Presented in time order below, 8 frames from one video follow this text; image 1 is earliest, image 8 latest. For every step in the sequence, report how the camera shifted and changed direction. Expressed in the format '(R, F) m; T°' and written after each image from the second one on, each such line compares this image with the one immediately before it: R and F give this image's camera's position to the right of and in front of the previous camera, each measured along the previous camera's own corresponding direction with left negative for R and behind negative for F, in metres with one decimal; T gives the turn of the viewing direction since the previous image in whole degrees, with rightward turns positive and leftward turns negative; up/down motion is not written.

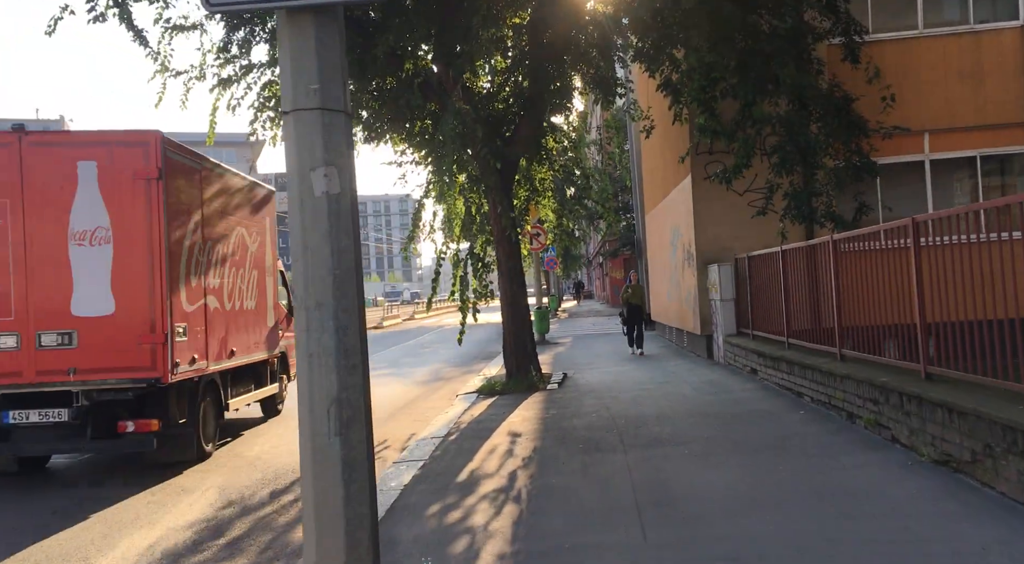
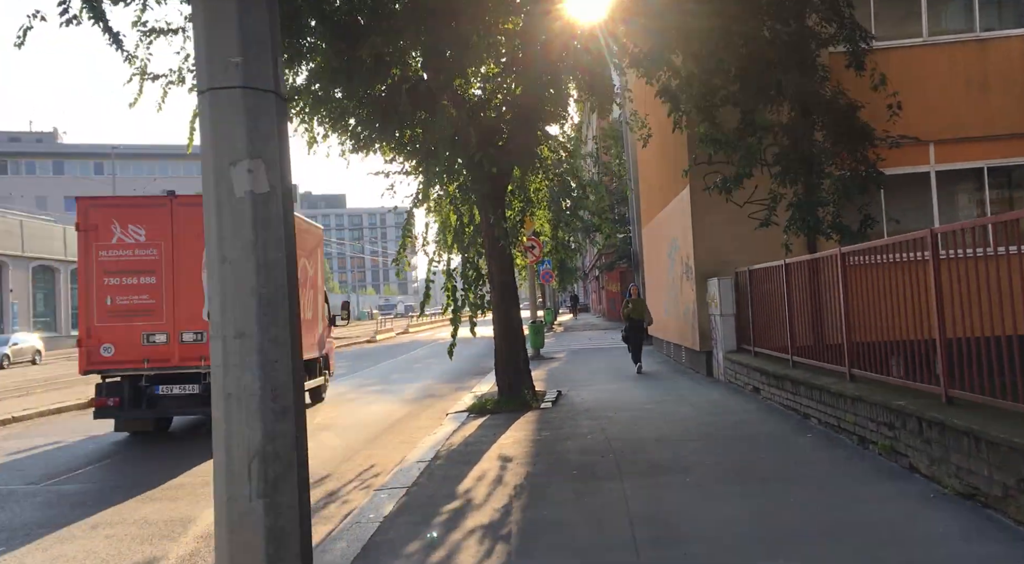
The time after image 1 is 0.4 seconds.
(+0.1, +0.4) m; 0°
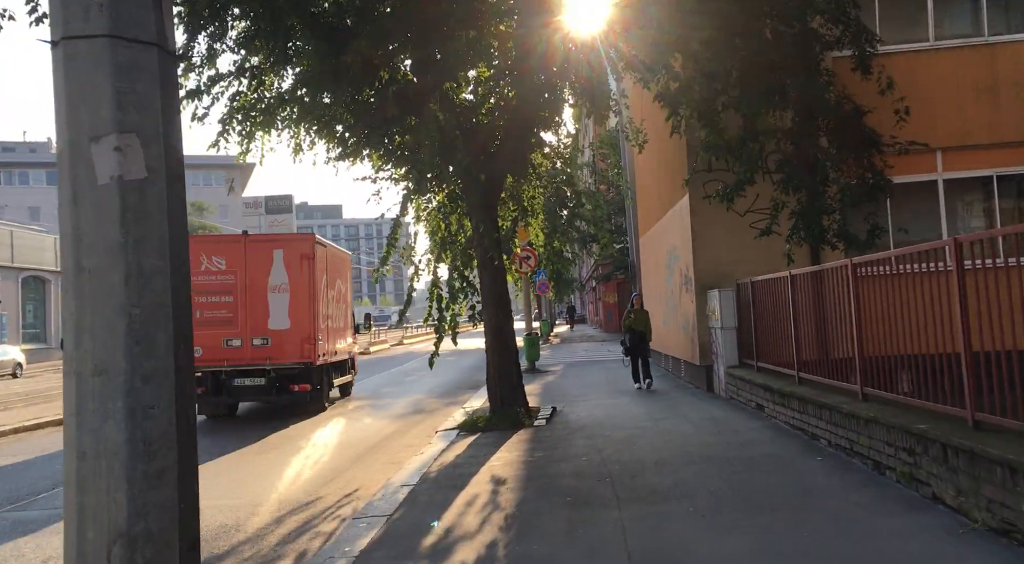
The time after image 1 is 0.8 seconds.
(+0.1, +0.4) m; 0°
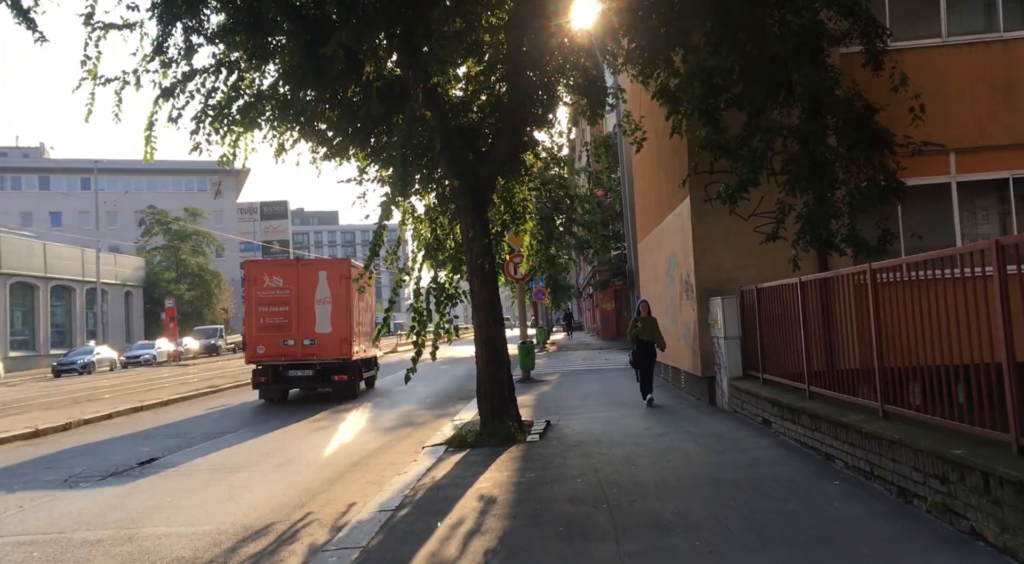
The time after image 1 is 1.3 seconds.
(+0.1, +0.6) m; 0°
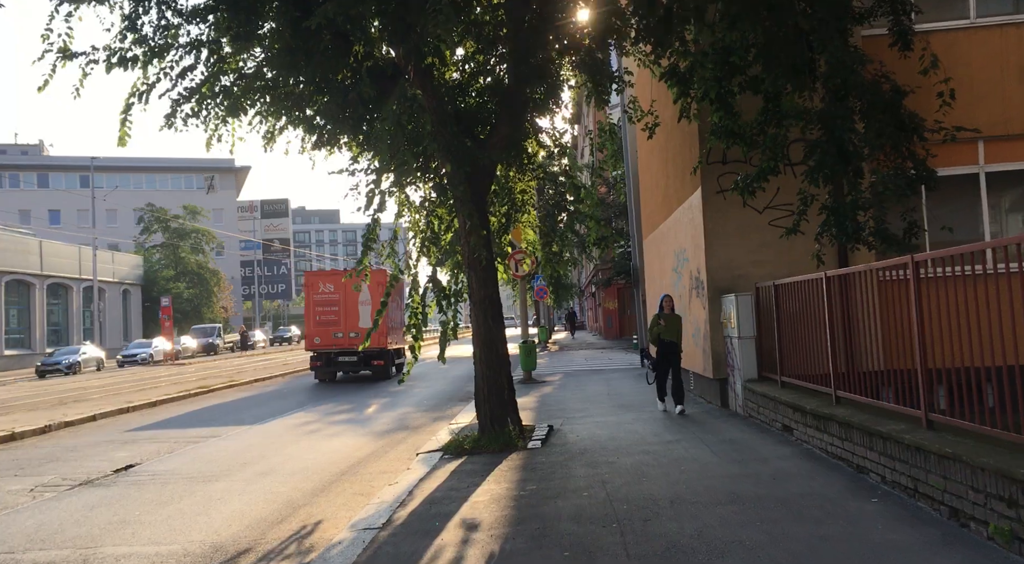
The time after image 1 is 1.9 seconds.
(0.0, +0.6) m; 0°
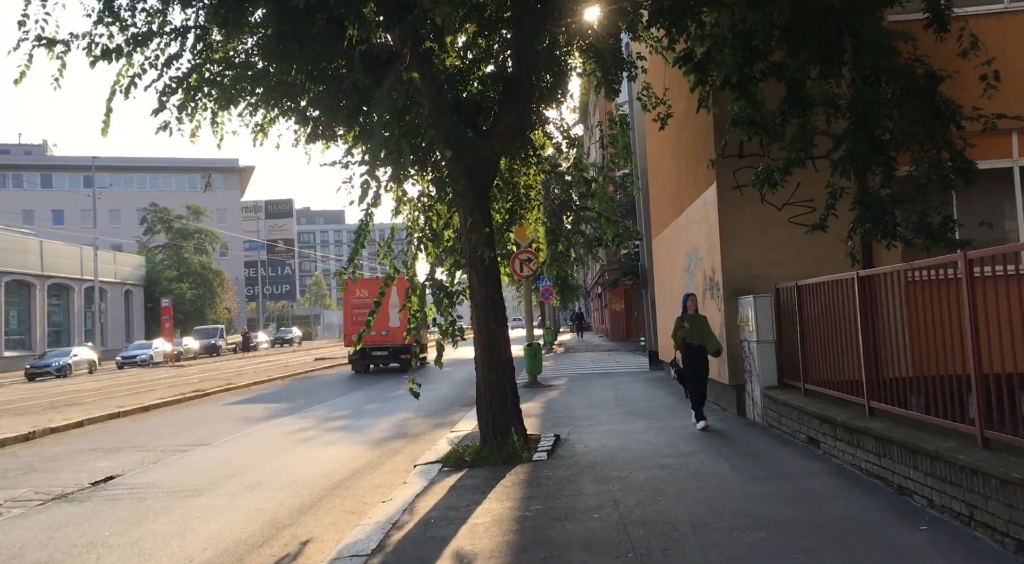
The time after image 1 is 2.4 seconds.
(0.0, +0.6) m; 0°
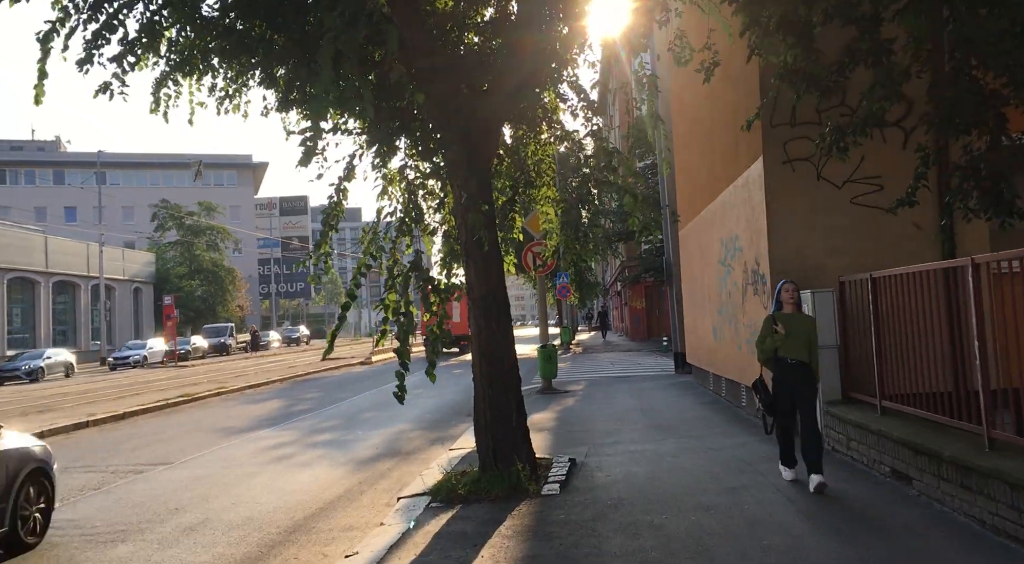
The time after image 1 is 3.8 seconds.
(+0.1, +1.6) m; -1°
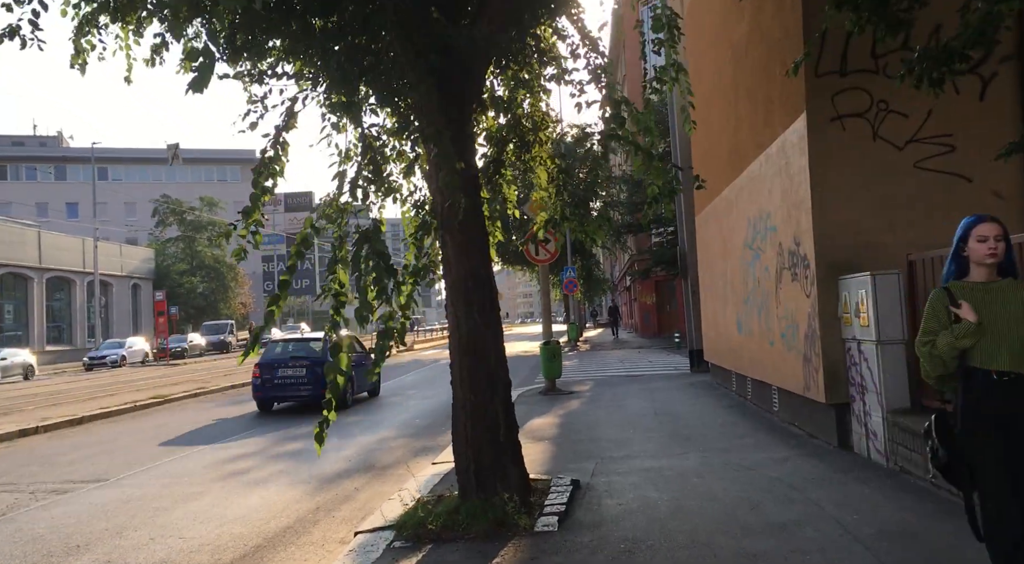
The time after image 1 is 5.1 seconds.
(+0.2, +1.5) m; -1°
